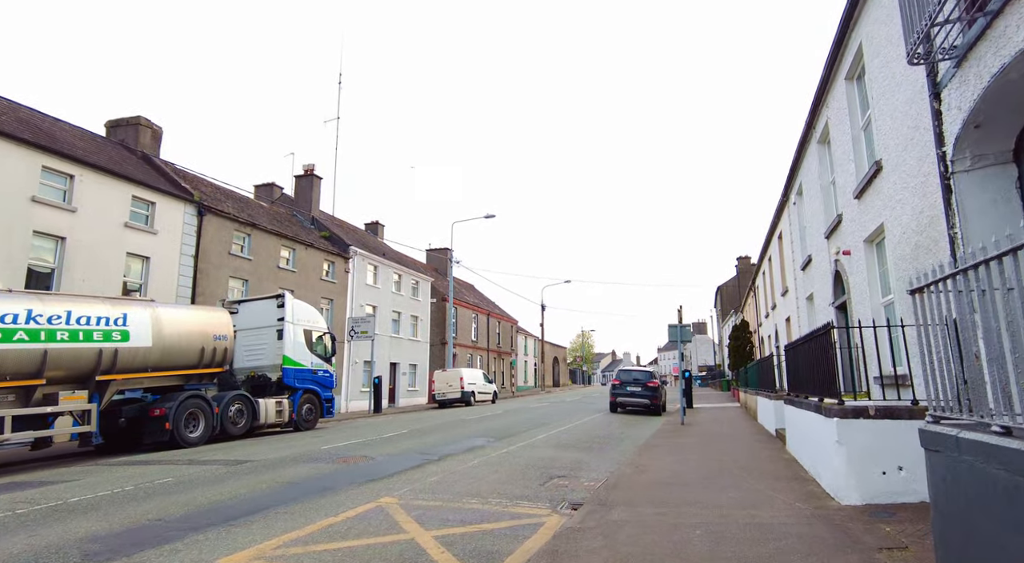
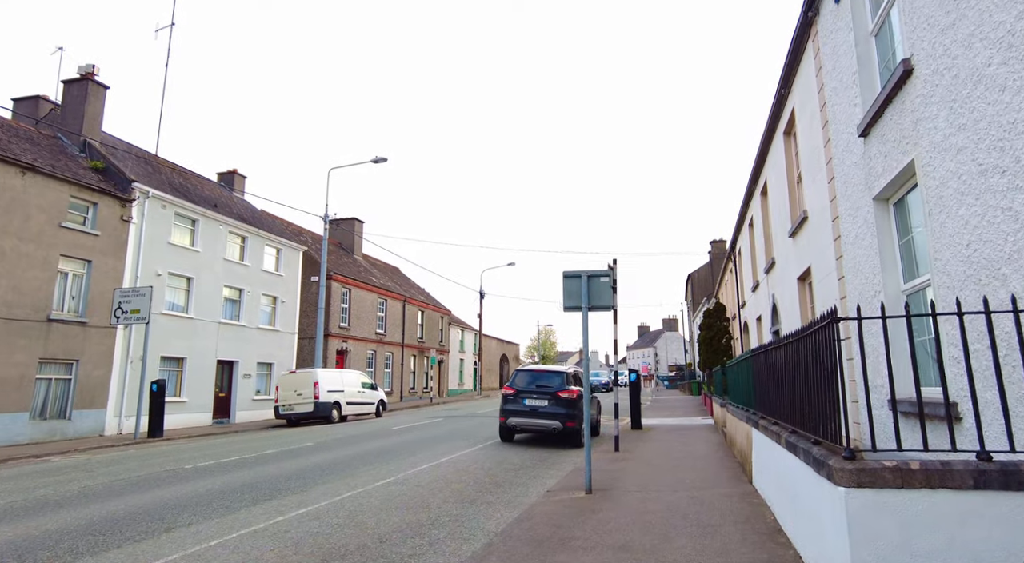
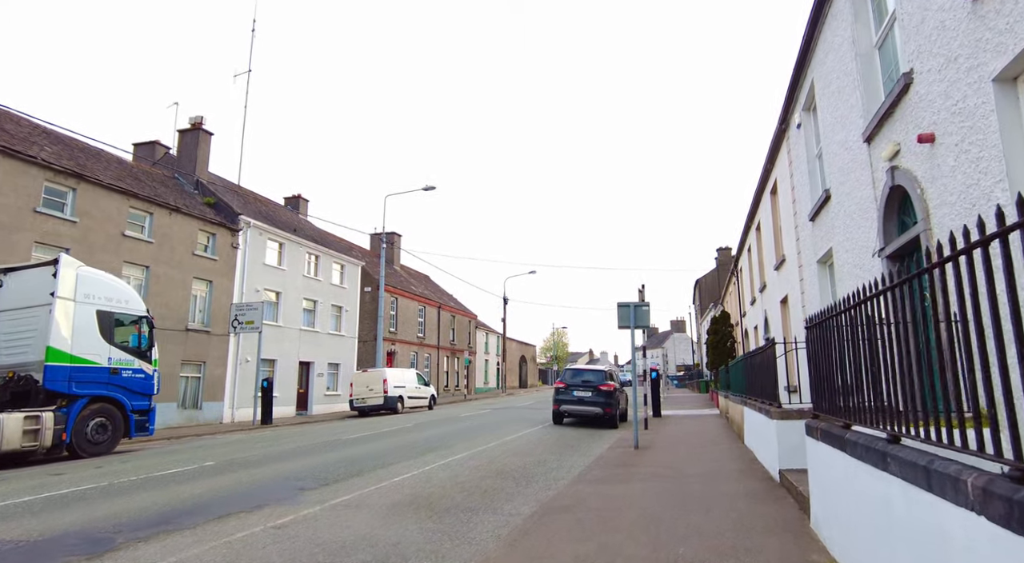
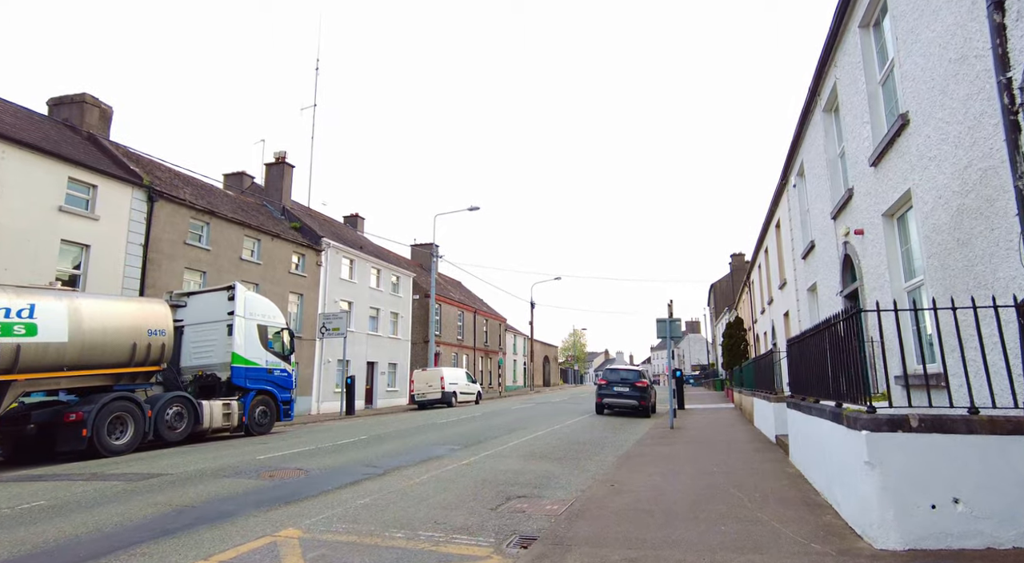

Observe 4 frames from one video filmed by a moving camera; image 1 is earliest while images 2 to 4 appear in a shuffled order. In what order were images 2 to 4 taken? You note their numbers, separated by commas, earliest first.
4, 3, 2
